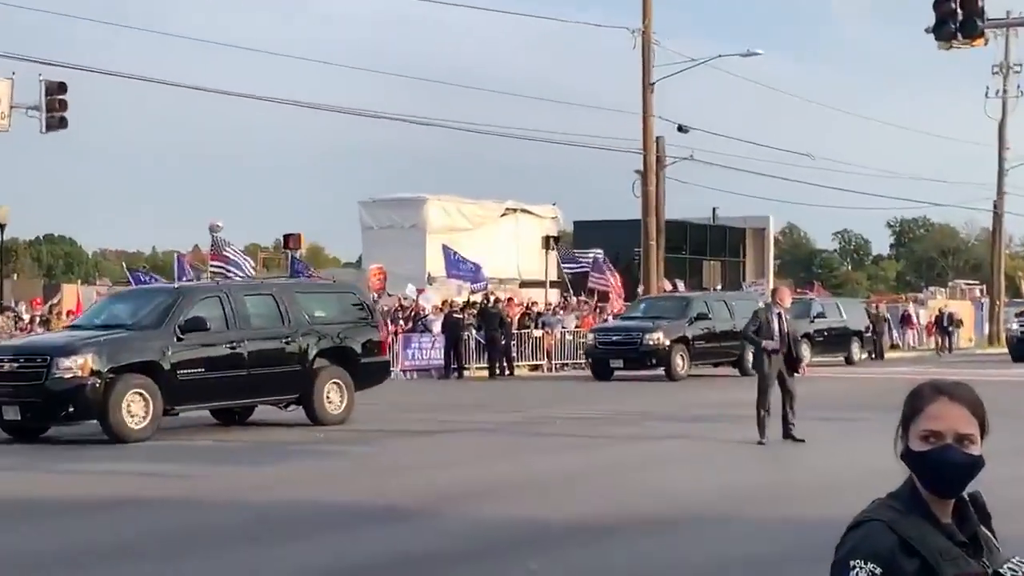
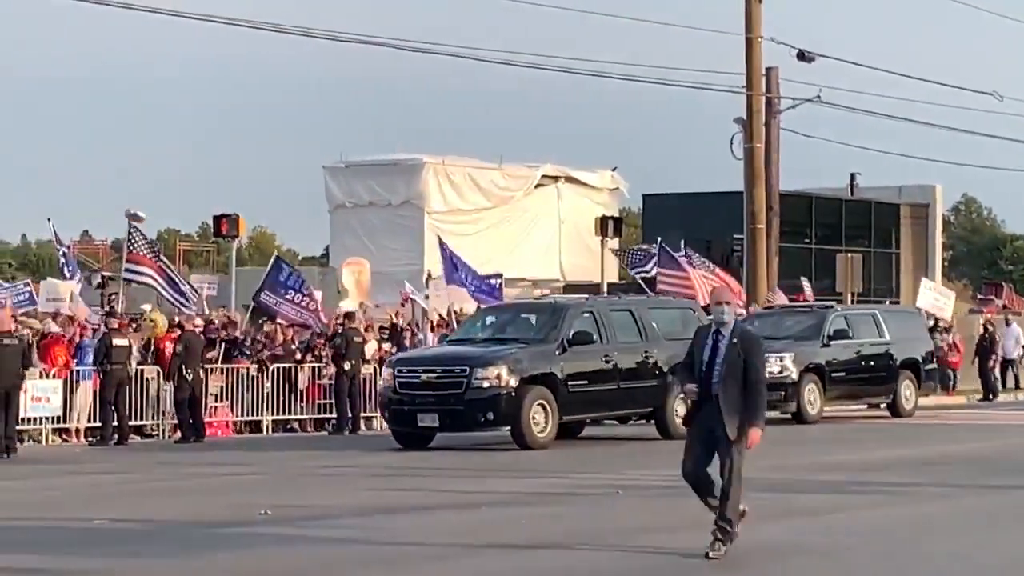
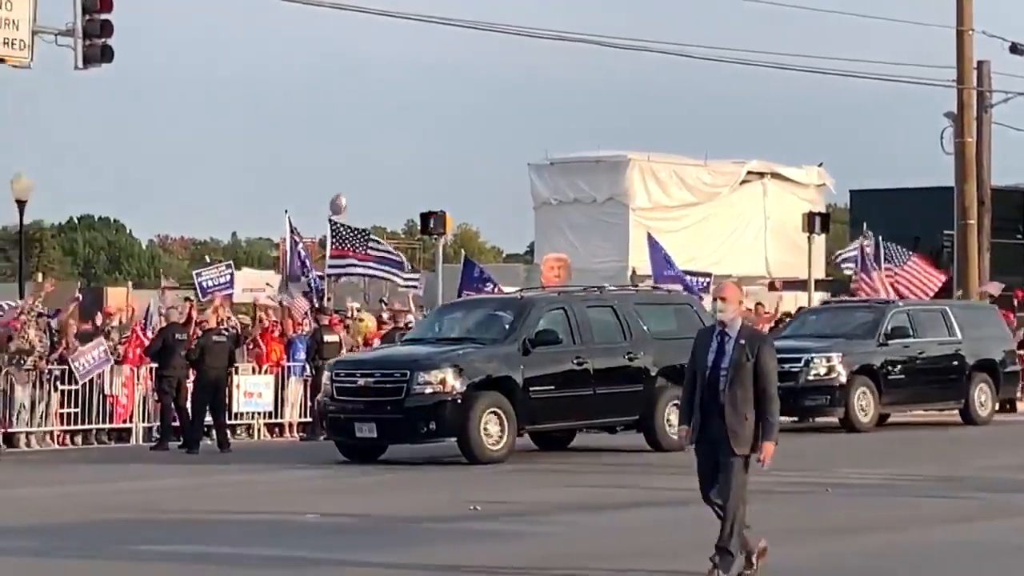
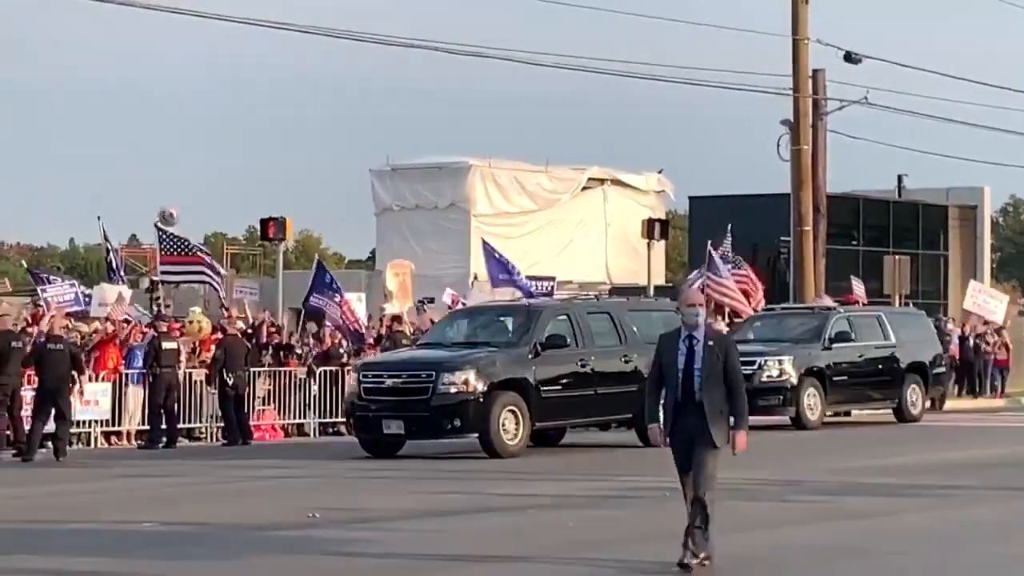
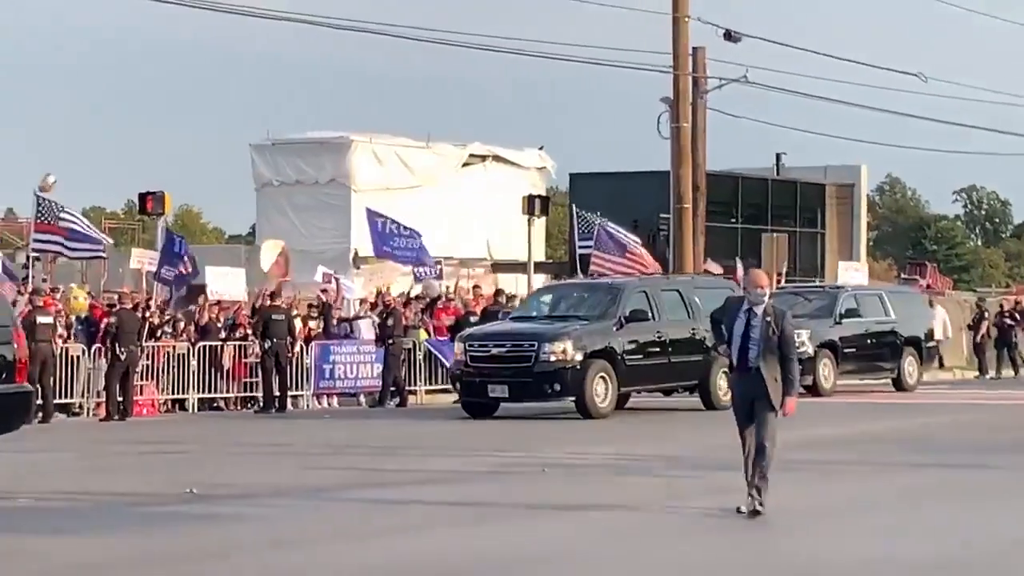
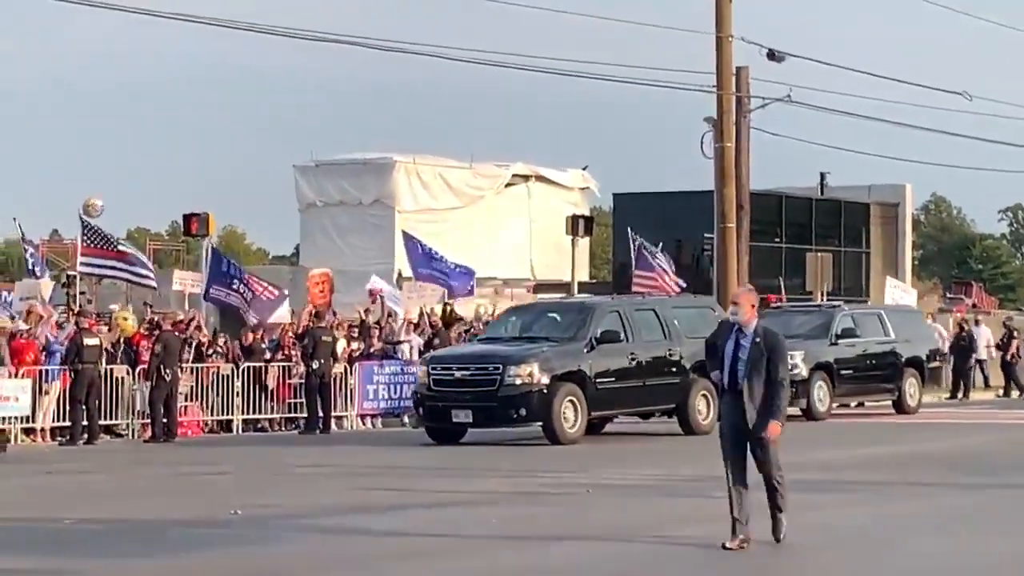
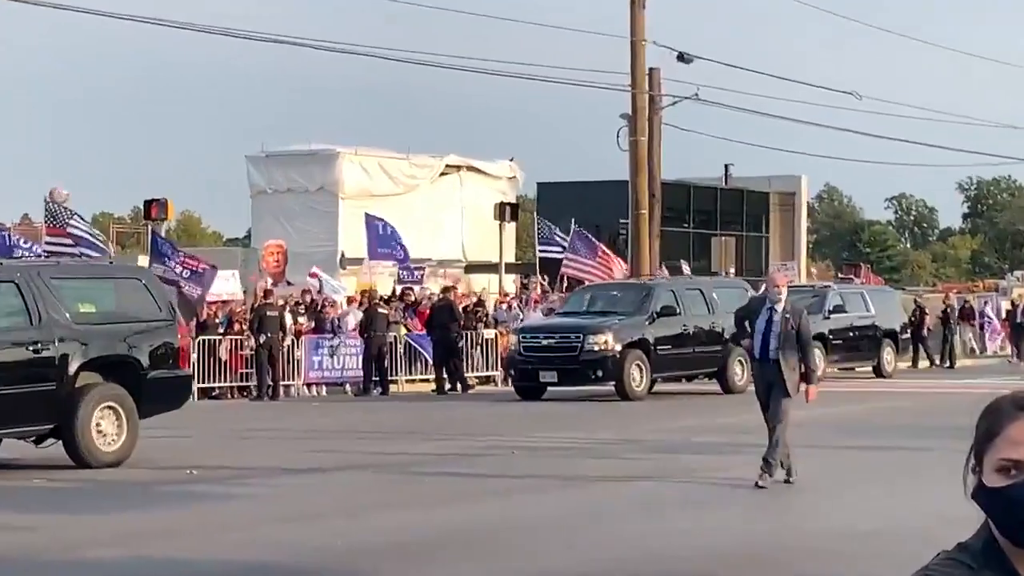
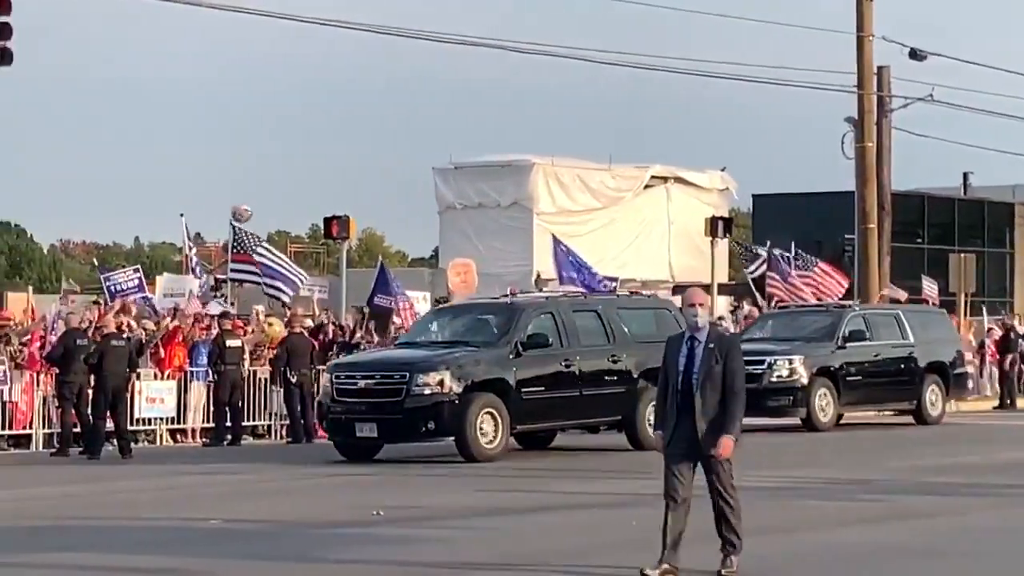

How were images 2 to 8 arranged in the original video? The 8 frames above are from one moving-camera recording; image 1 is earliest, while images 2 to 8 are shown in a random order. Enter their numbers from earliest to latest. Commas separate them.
7, 5, 6, 2, 4, 8, 3
